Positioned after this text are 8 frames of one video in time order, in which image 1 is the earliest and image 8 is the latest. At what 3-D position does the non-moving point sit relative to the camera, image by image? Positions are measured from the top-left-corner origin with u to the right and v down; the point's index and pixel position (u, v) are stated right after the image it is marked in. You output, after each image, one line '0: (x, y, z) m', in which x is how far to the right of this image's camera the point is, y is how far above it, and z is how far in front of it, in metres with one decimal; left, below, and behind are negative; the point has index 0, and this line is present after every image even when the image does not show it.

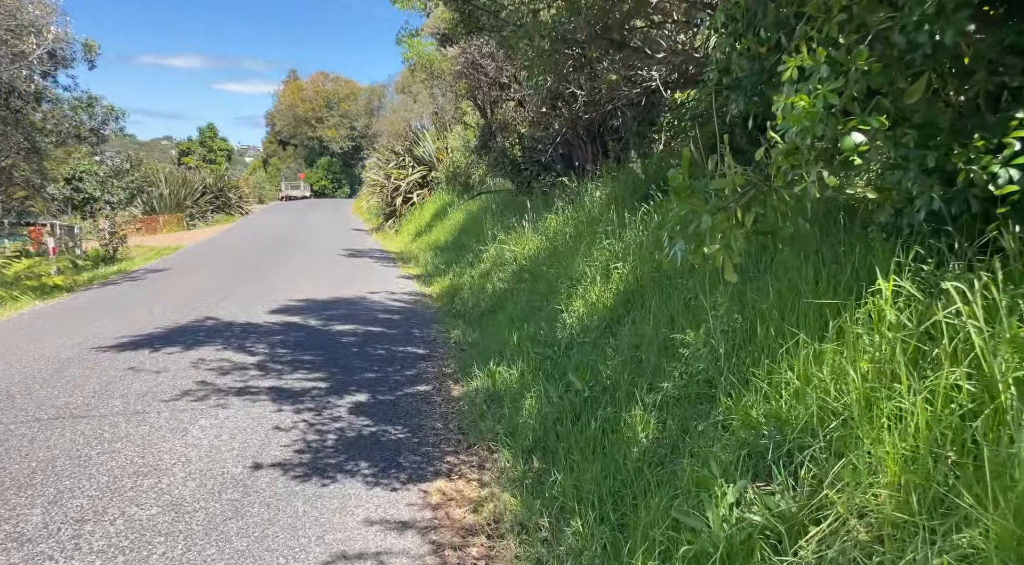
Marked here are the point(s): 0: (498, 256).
0: (-0.2, +0.3, +12.5) m
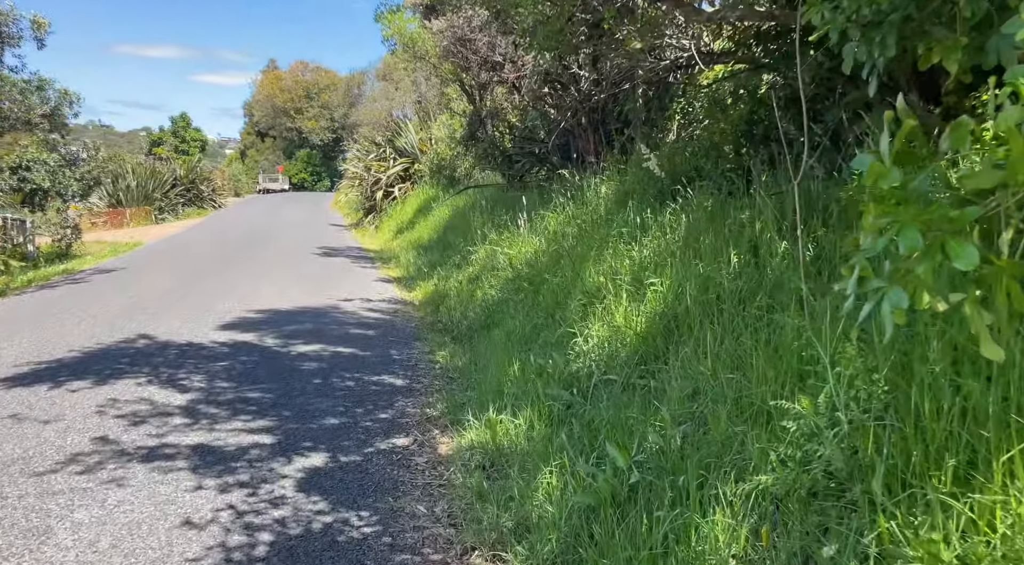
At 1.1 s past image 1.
0: (-0.3, +0.3, +11.0) m
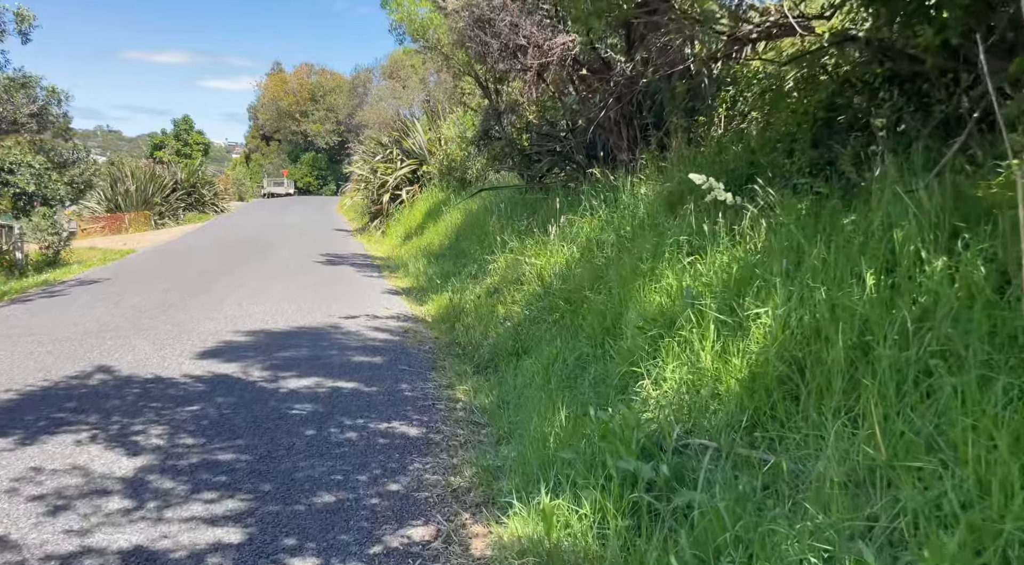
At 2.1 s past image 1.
0: (0.0, +0.1, +9.7) m
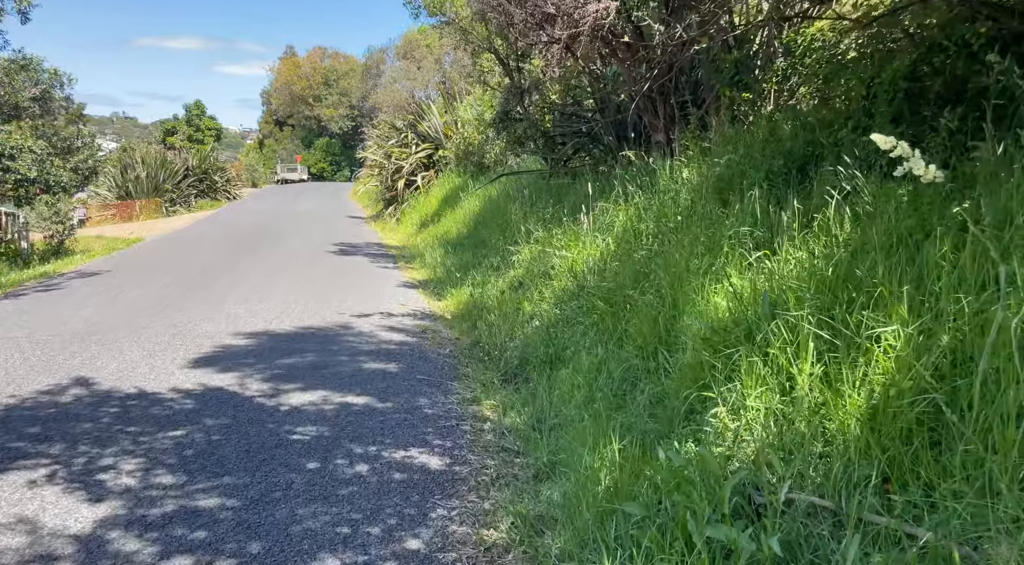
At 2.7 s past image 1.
0: (+0.3, +0.2, +8.9) m
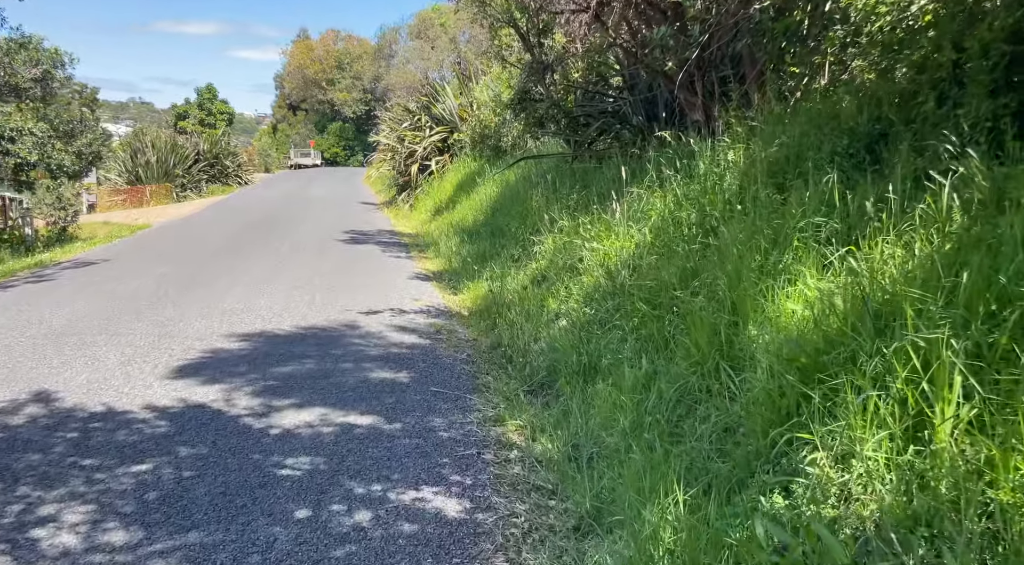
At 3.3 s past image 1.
0: (+0.5, +0.2, +8.1) m
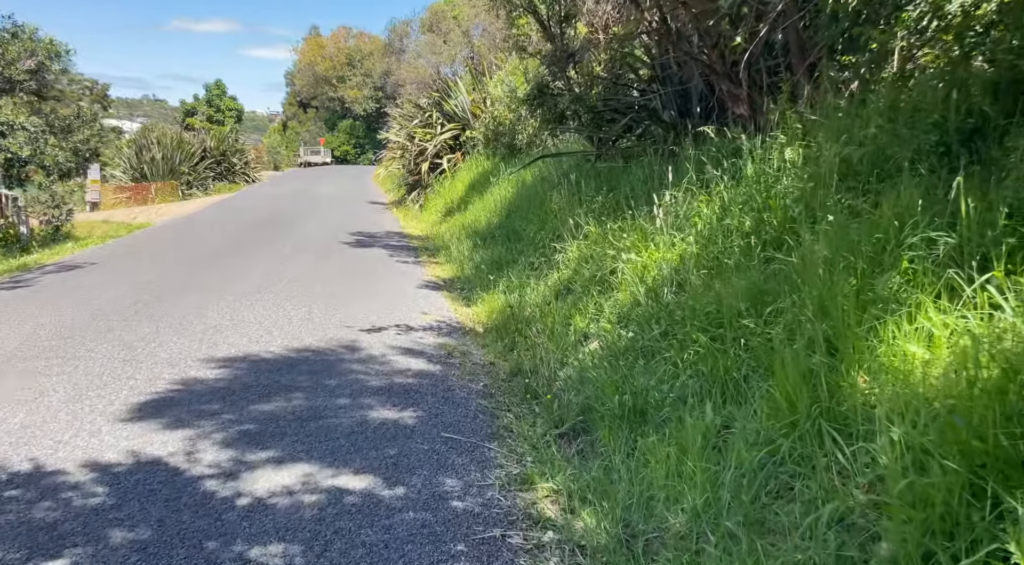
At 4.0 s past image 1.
0: (+0.7, +0.1, +7.1) m
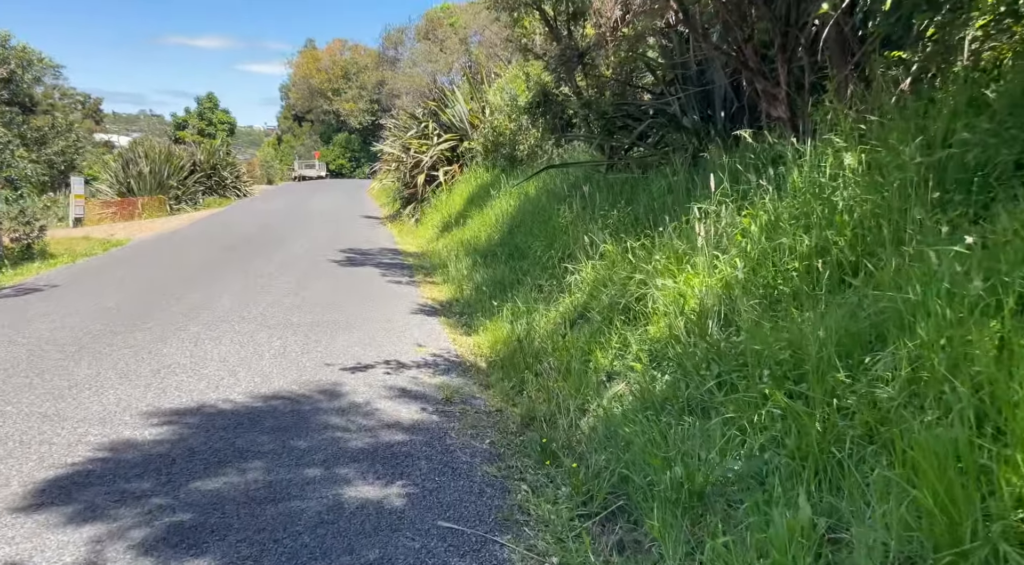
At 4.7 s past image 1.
0: (+0.7, -0.1, +6.1) m
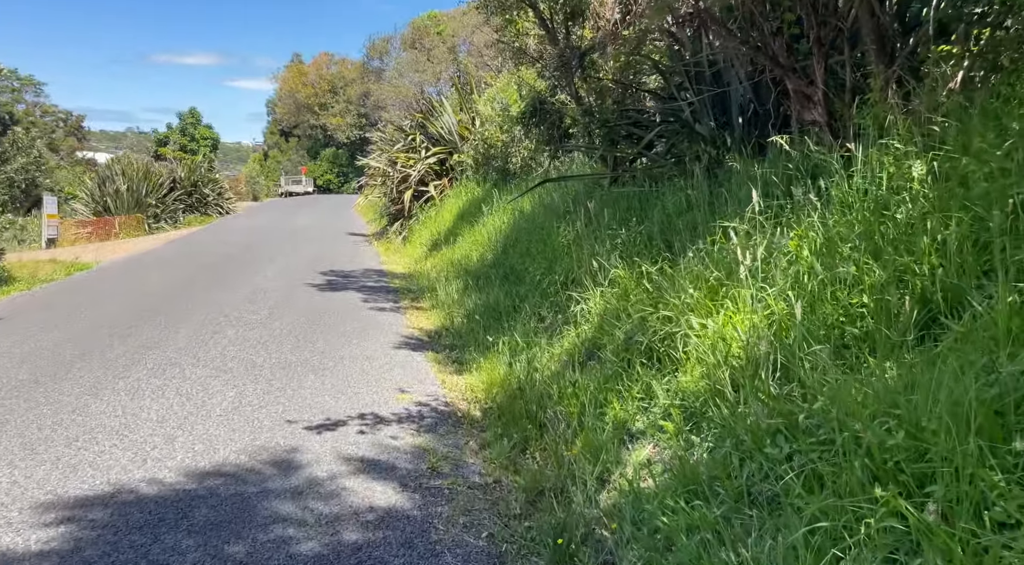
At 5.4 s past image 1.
0: (+0.7, -0.3, +5.1) m
